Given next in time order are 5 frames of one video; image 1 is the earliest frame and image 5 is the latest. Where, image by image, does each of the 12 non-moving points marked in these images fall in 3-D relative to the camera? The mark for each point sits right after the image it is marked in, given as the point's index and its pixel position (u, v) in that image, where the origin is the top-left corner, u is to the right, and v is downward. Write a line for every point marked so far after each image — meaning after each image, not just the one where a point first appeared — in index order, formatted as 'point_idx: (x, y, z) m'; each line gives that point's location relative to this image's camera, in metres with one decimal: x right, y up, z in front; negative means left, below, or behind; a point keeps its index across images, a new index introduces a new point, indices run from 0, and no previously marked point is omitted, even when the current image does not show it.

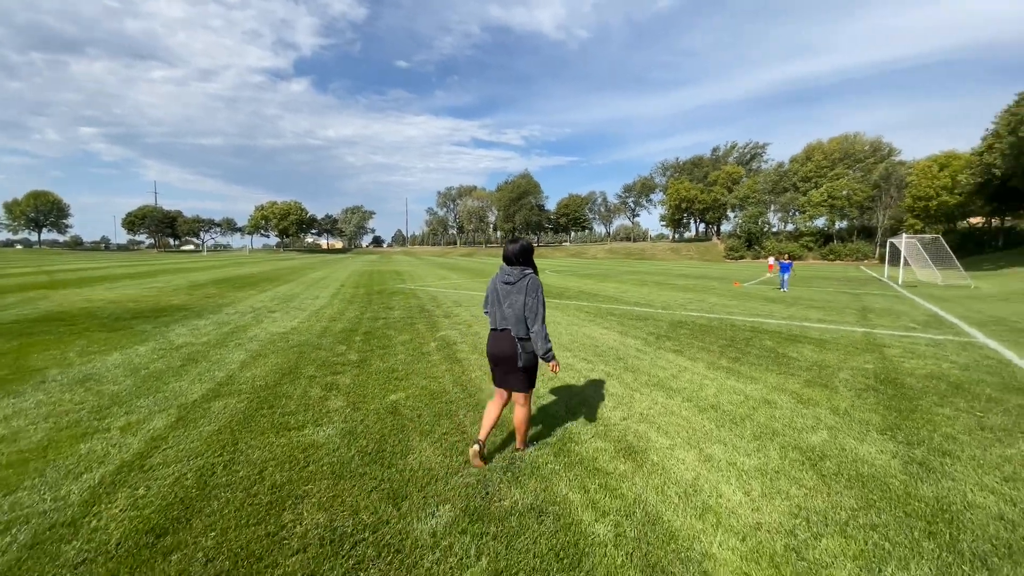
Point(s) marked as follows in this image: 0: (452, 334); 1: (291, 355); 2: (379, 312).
0: (-1.3, -1.0, +8.7) m
1: (-3.9, -1.2, +7.1) m
2: (-3.9, -0.7, +11.9) m
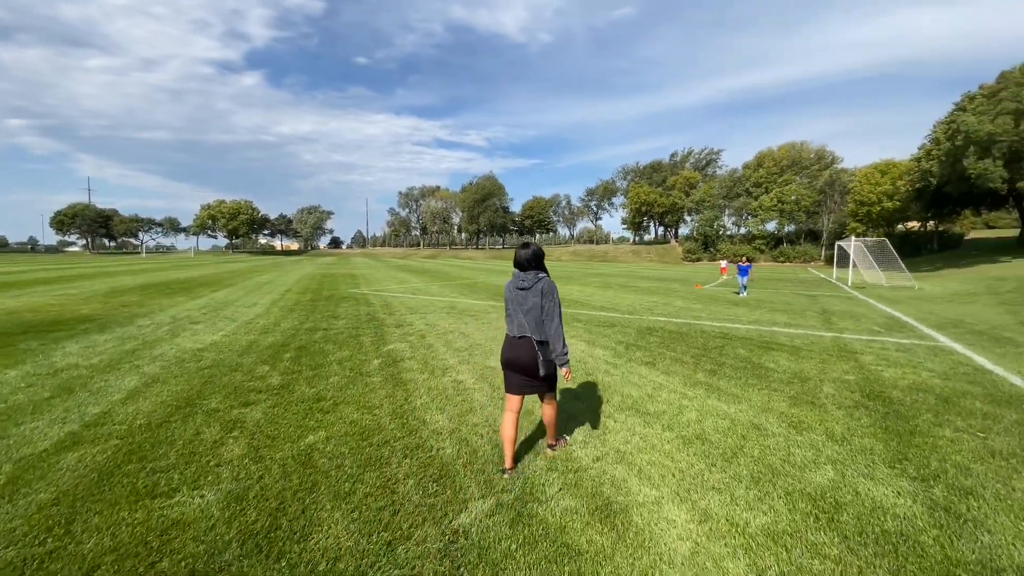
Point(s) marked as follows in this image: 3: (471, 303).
0: (-2.1, -1.1, +7.7) m
1: (-4.6, -1.4, +5.9) m
2: (-5.0, -0.9, +10.7) m
3: (-1.4, -0.5, +13.7) m
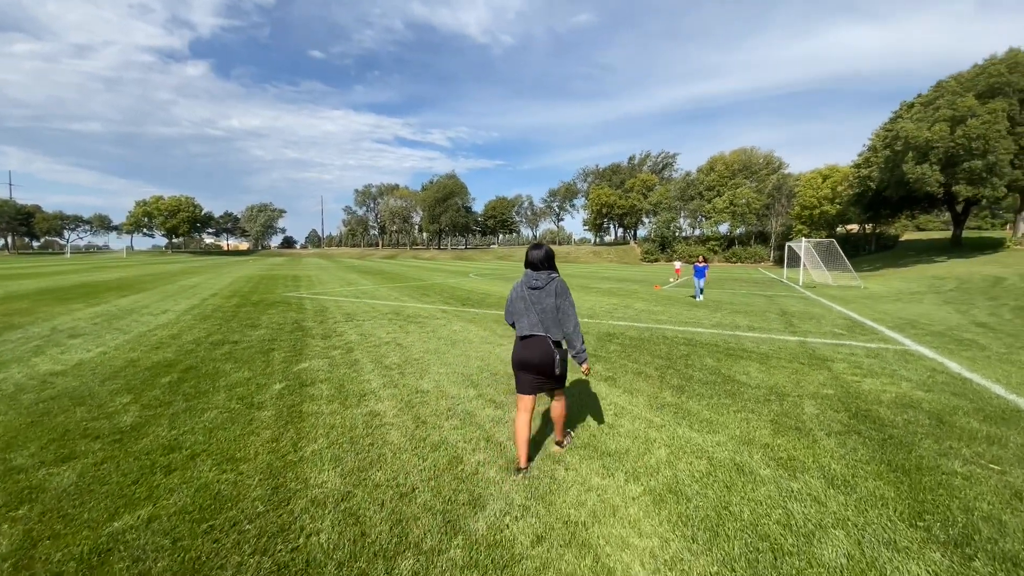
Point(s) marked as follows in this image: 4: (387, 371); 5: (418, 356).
0: (-3.0, -1.2, +6.4) m
1: (-5.3, -1.5, +4.4) m
2: (-6.2, -1.0, +9.1) m
3: (-2.9, -0.6, +12.4) m
4: (-1.9, -1.2, +6.0) m
5: (-1.6, -1.1, +6.8) m
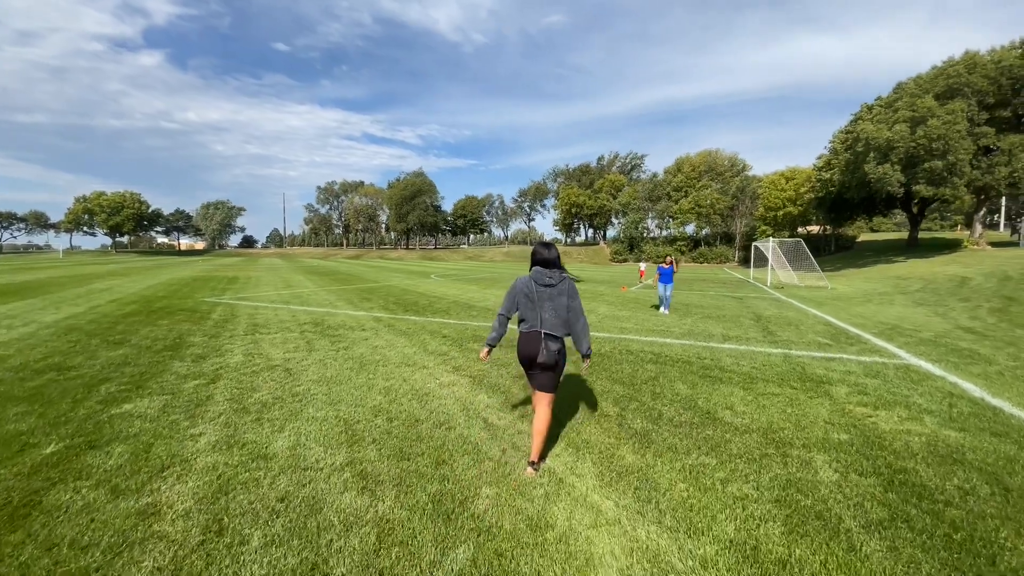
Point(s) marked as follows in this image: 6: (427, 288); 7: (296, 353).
0: (-4.0, -1.3, +4.5) m
1: (-6.2, -1.6, +2.4) m
2: (-7.4, -1.1, +7.1) m
3: (-4.3, -0.7, +10.6) m
4: (-2.9, -1.3, +4.3) m
5: (-2.6, -1.2, +5.1) m
6: (-4.0, 0.0, +19.2) m
7: (-3.6, -1.1, +6.8) m
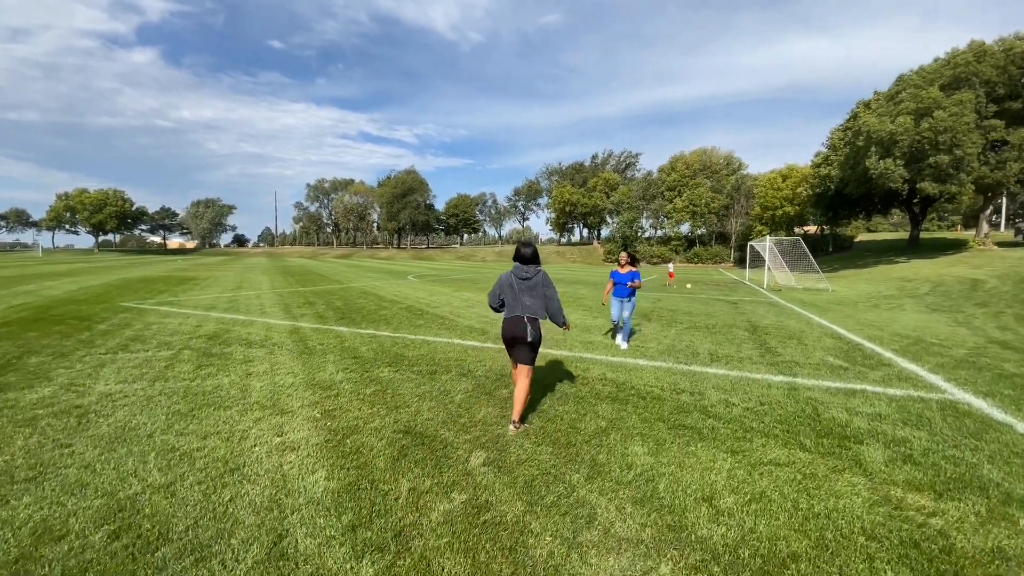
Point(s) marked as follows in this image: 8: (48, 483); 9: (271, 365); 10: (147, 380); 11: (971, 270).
0: (-5.1, -1.4, +2.8) m
1: (-7.2, -1.7, +0.6) m
2: (-8.4, -1.2, +5.3) m
3: (-5.4, -0.8, +8.9) m
4: (-3.9, -1.4, +2.5) m
5: (-3.7, -1.4, +3.3) m
6: (-5.1, -0.1, +17.4) m
7: (-4.6, -1.2, +5.0) m
8: (-3.2, -1.4, +2.9) m
9: (-3.4, -1.1, +5.8) m
10: (-4.6, -1.2, +5.2) m
11: (+21.4, +0.8, +19.1) m
